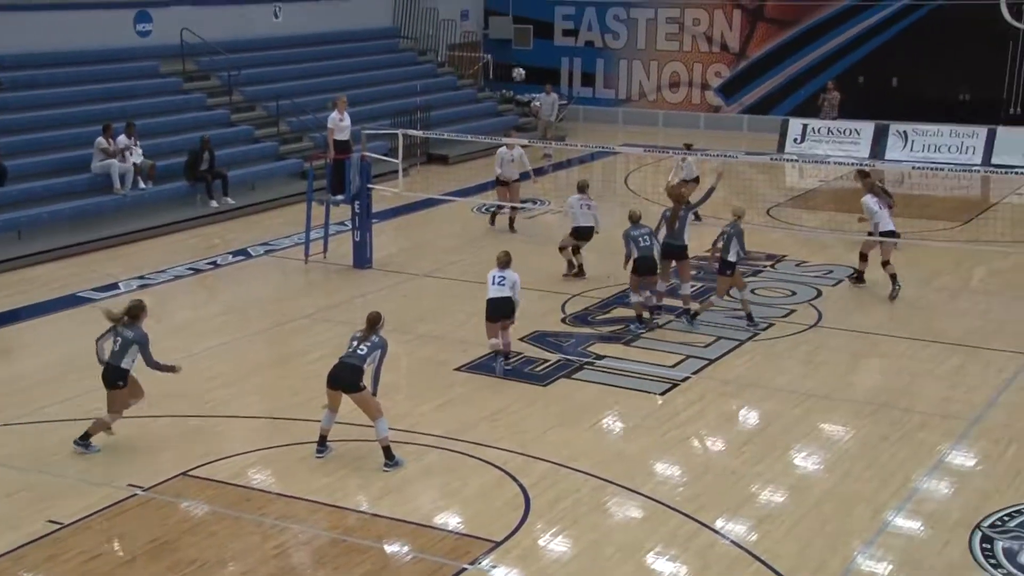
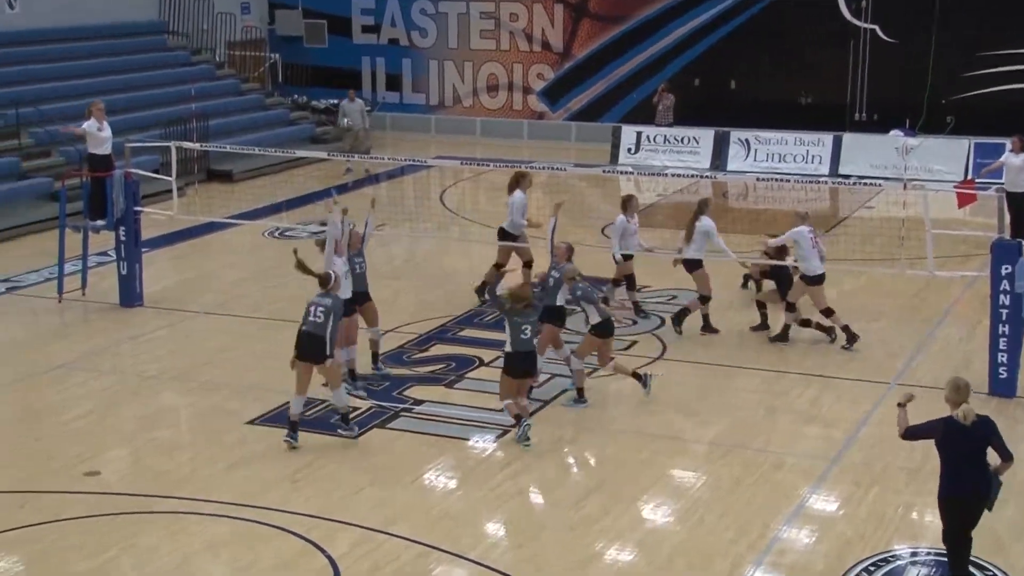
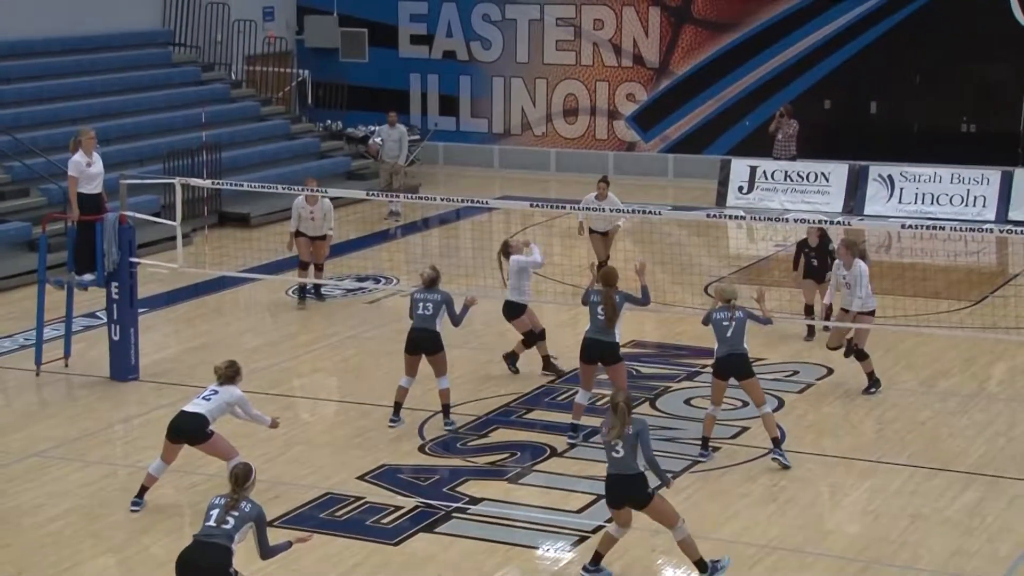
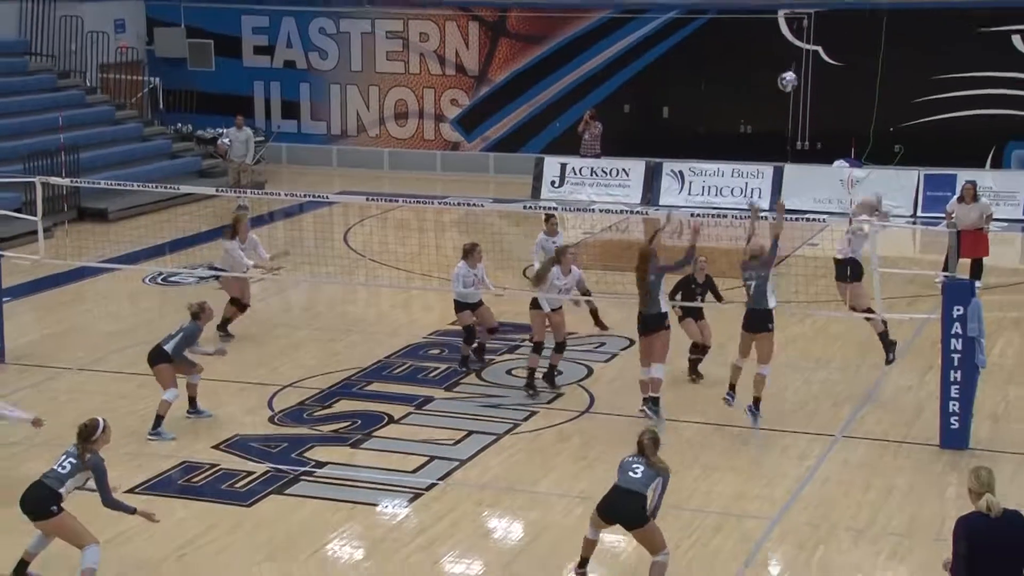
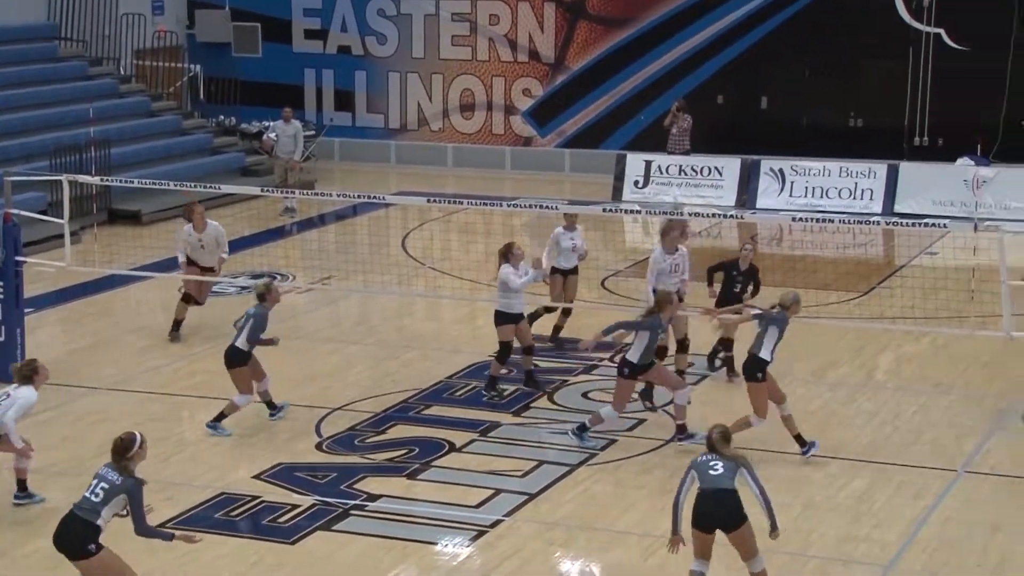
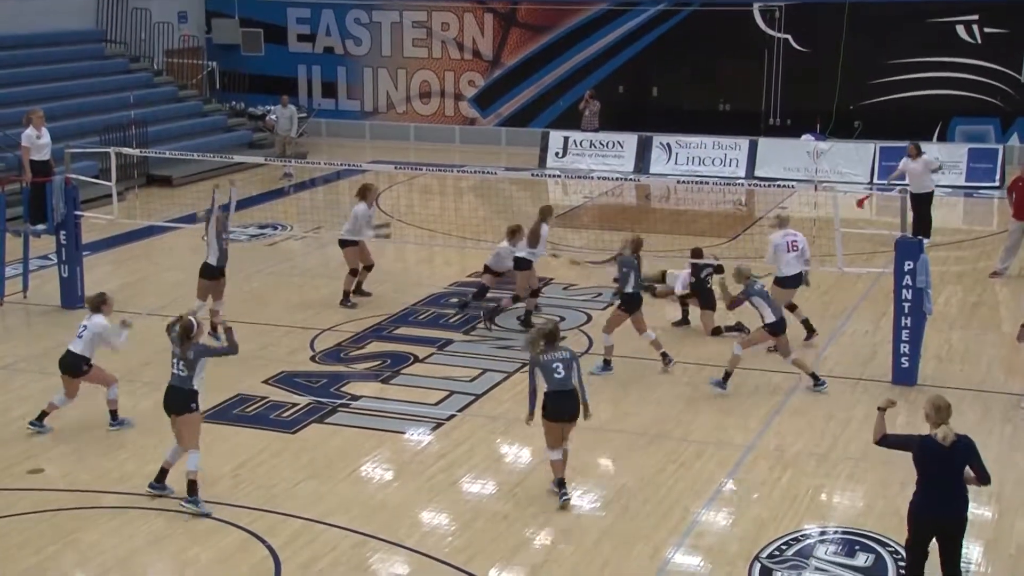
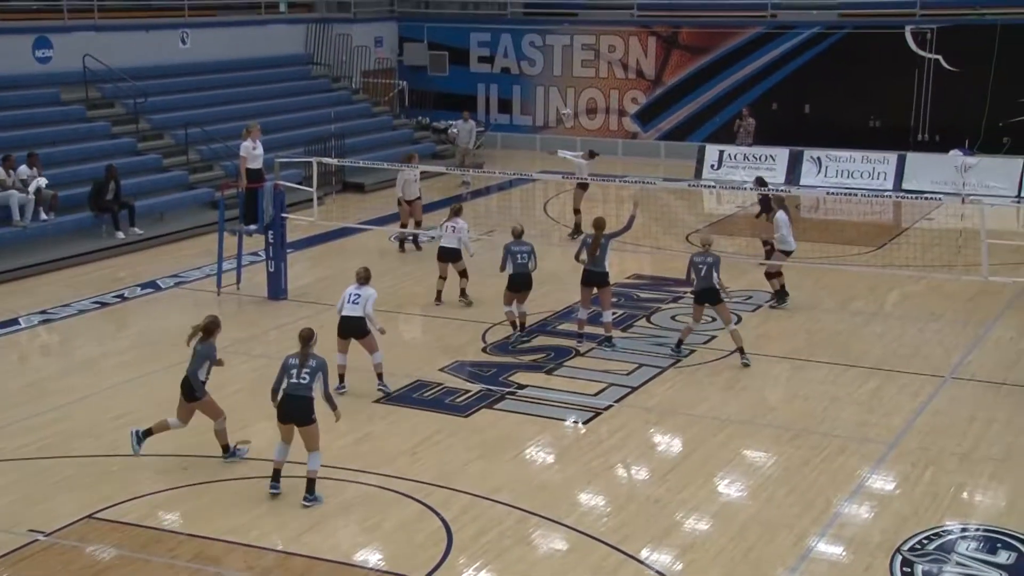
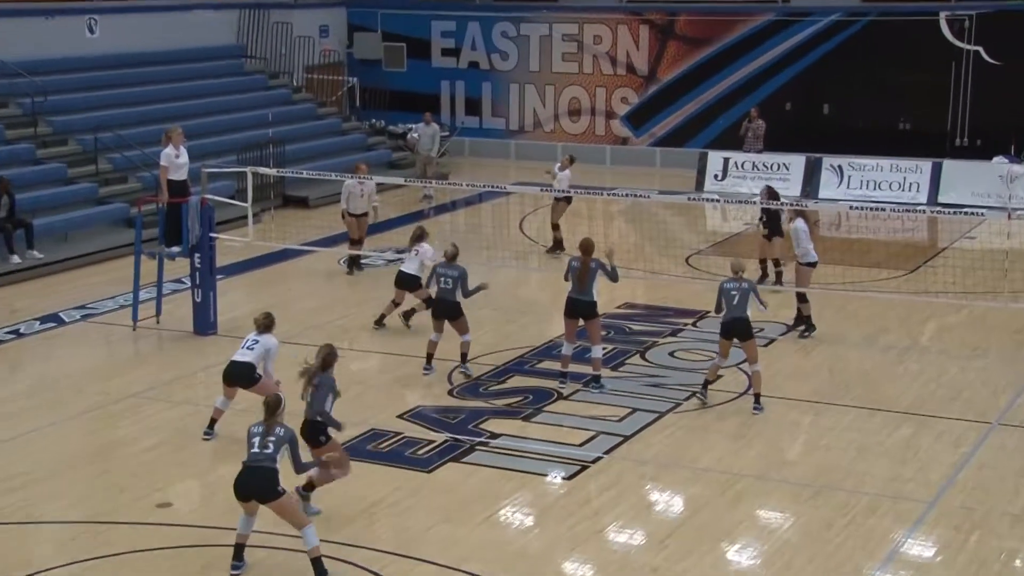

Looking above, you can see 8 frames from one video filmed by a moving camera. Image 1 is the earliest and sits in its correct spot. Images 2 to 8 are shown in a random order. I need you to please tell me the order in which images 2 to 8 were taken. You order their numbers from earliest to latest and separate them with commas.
7, 8, 3, 5, 4, 6, 2
